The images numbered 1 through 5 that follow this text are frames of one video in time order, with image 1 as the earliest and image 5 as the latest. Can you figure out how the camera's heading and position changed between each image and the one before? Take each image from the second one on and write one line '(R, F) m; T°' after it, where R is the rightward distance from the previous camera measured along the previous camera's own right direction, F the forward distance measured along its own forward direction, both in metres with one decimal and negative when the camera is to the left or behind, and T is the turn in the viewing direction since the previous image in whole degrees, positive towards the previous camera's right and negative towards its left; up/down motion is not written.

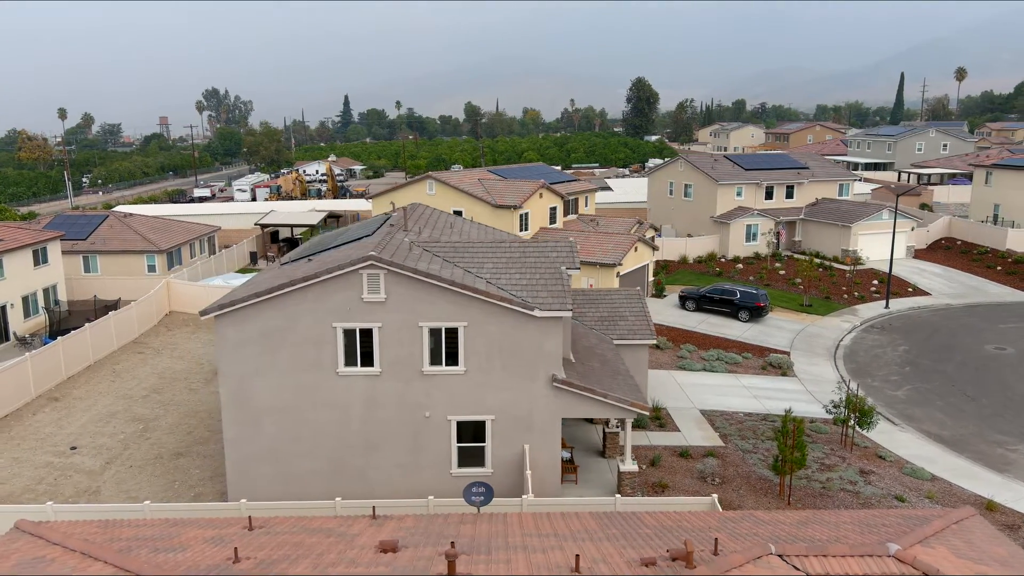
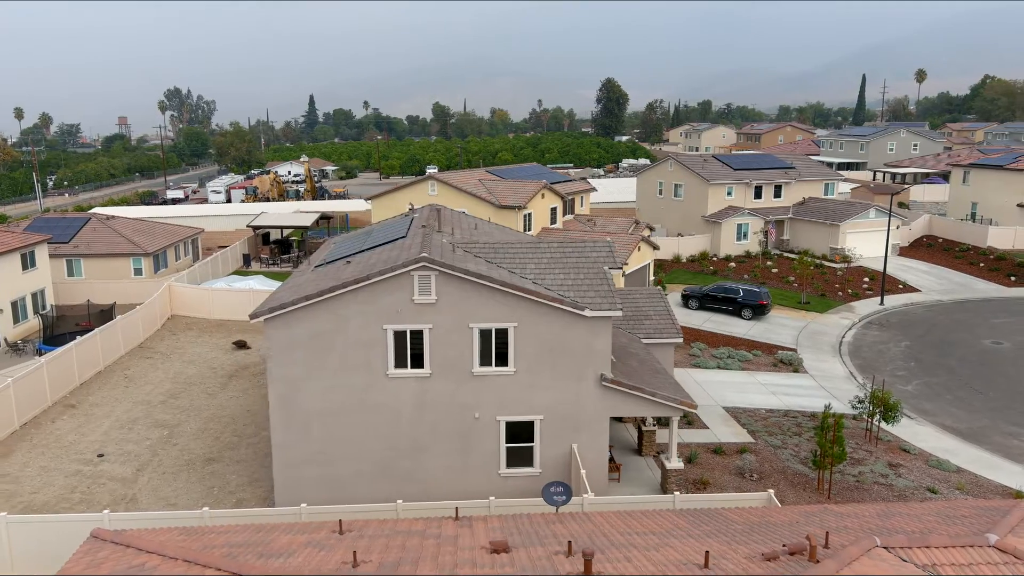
(-1.8, 0.0) m; +2°
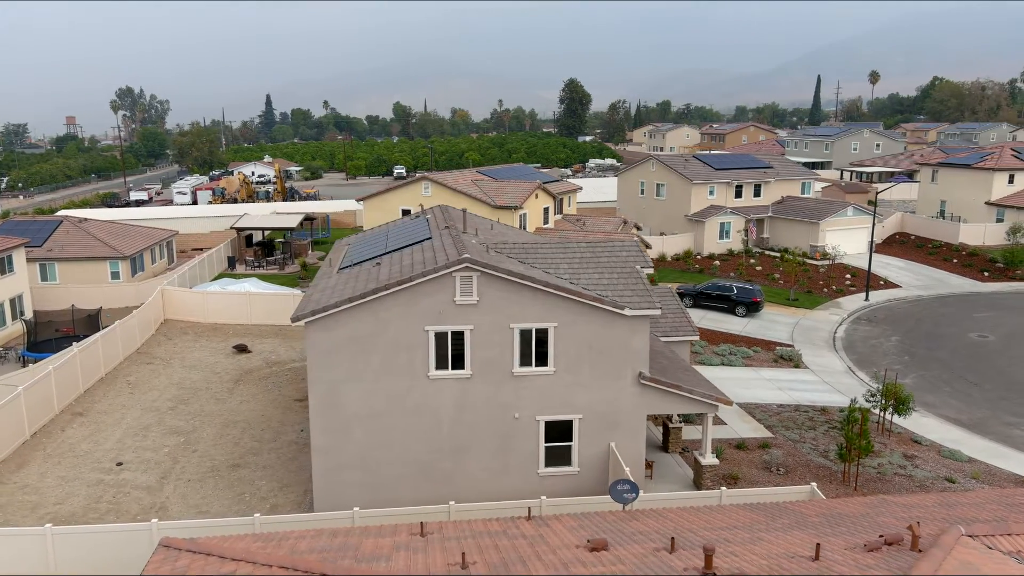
(-1.7, 0.0) m; +3°
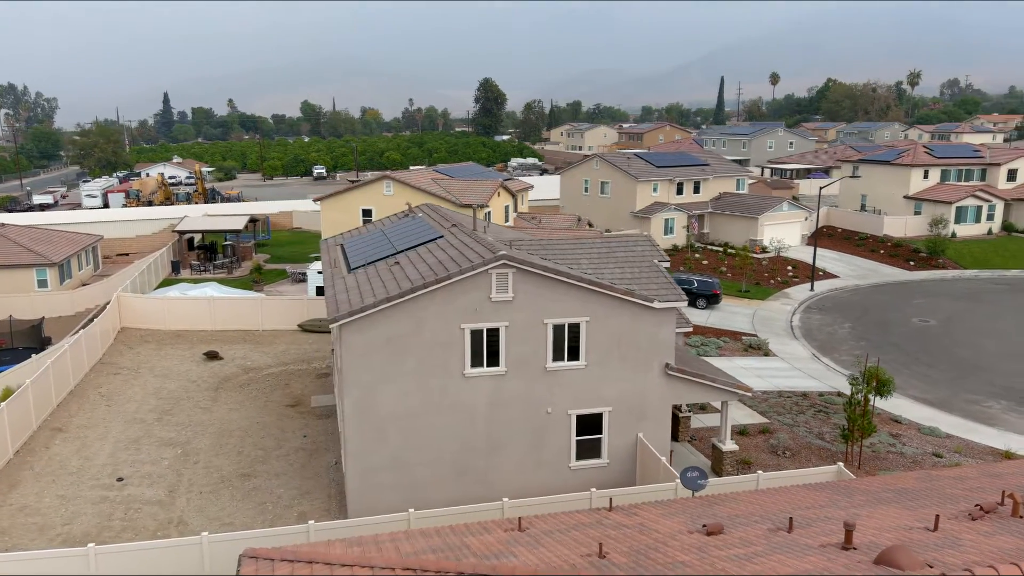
(-2.6, +0.1) m; +6°
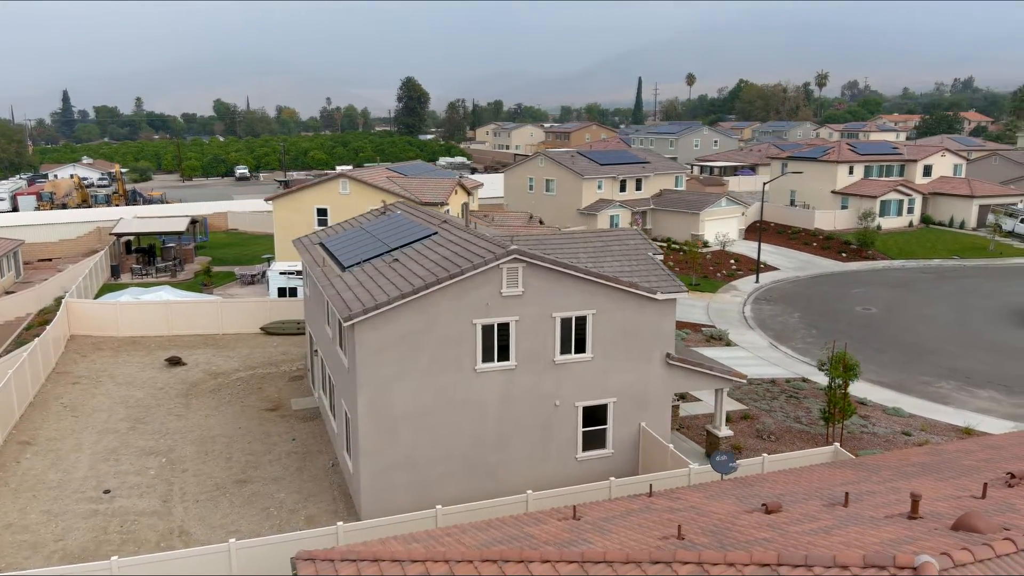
(-1.9, 0.0) m; +6°
